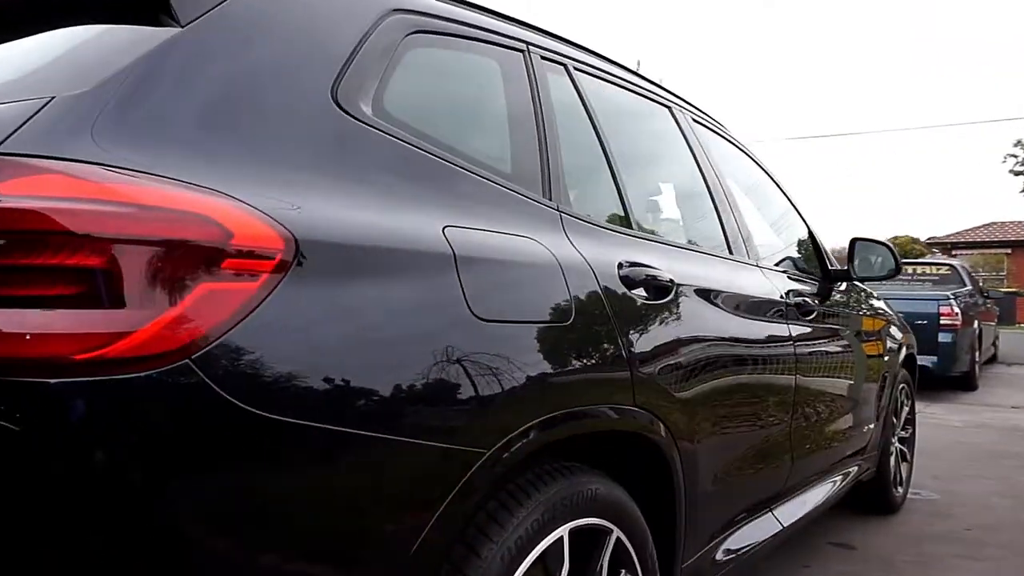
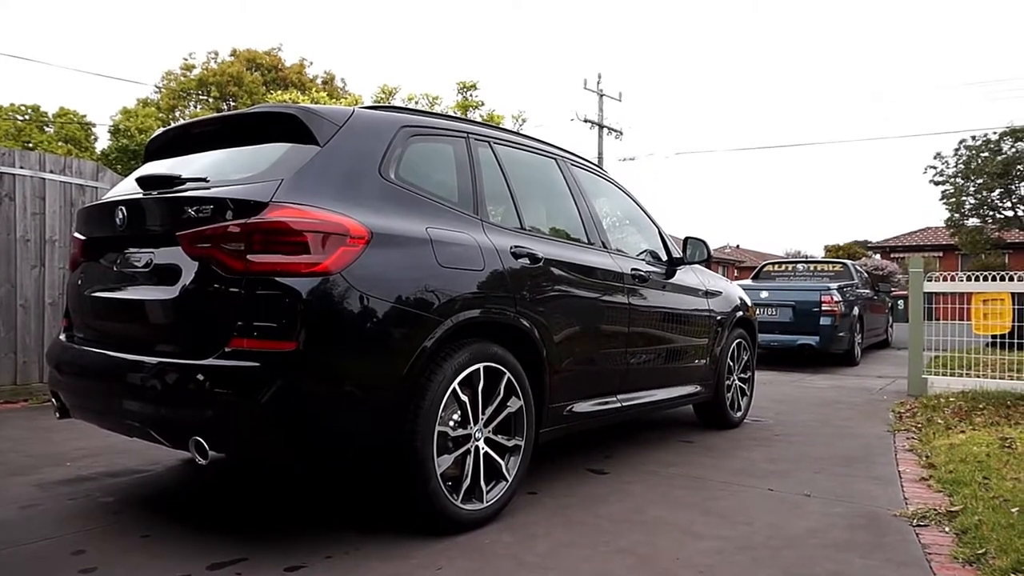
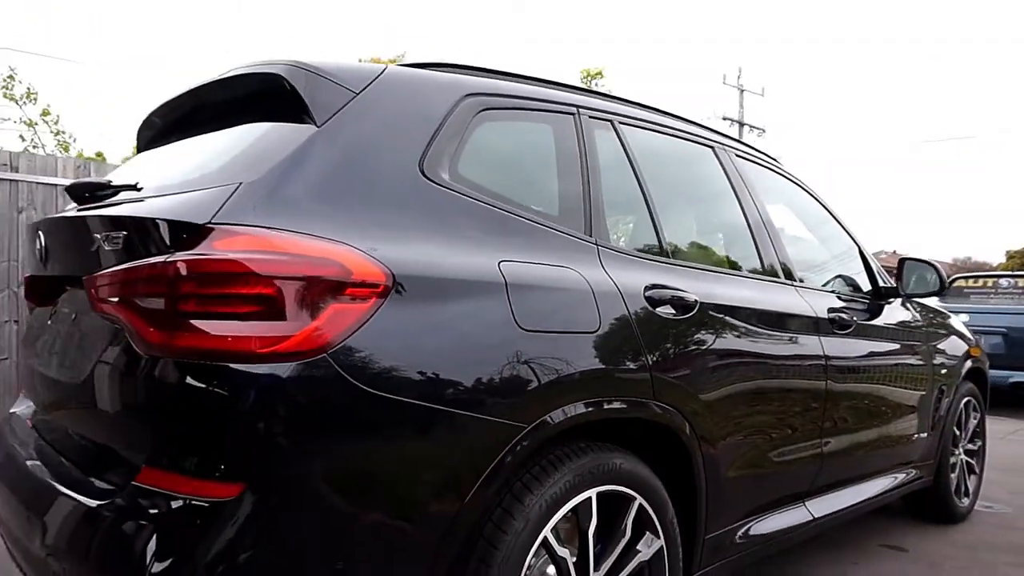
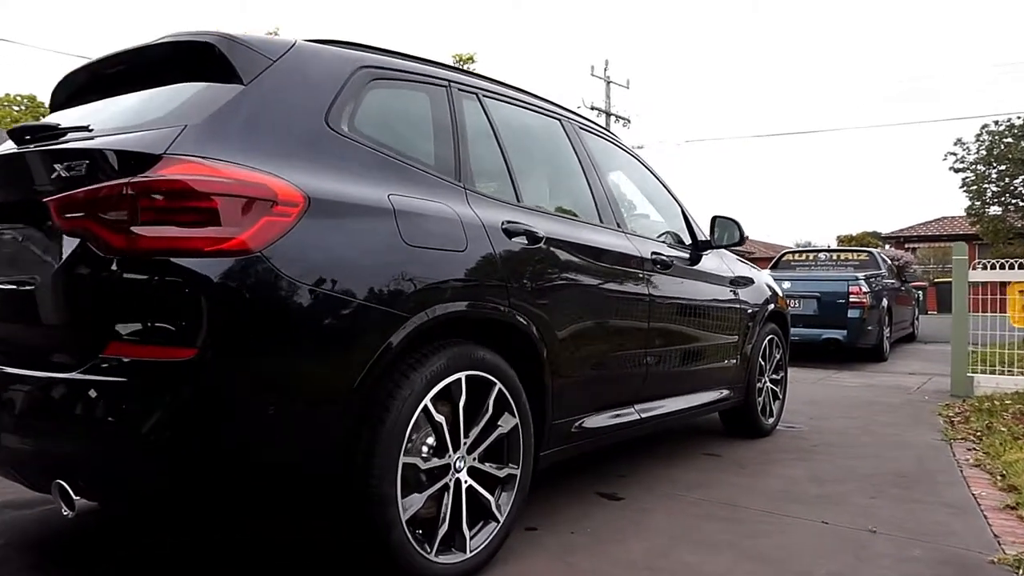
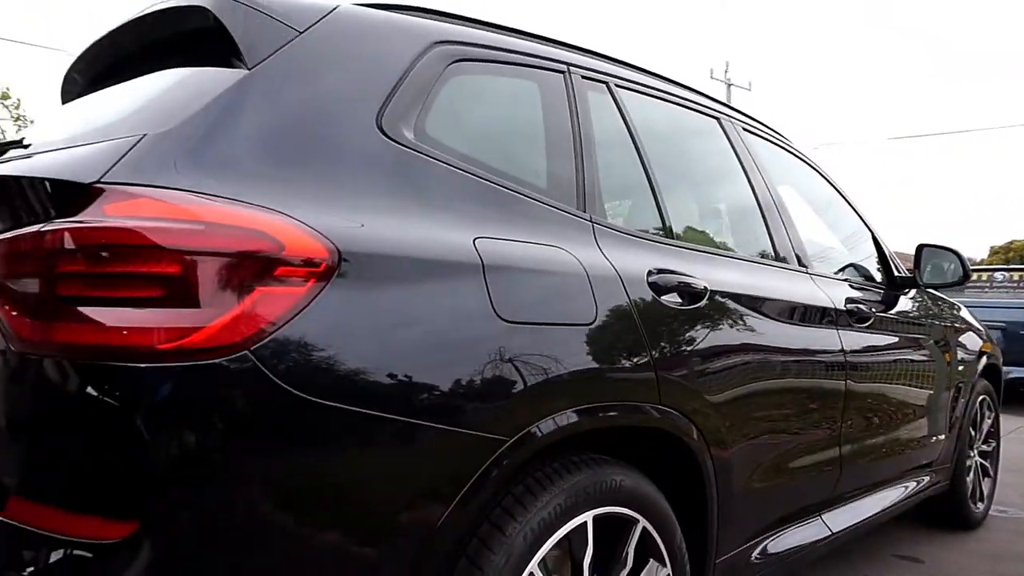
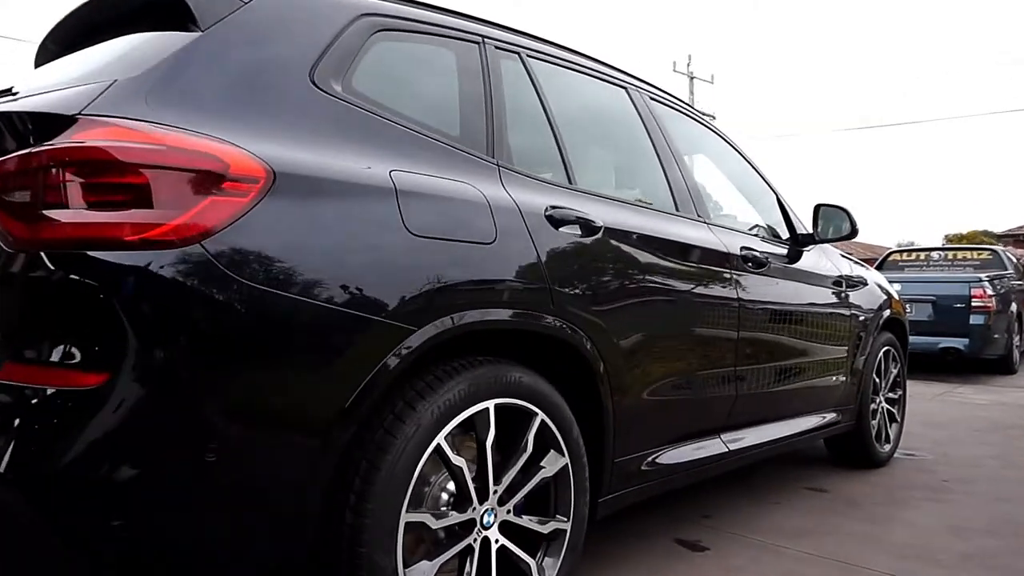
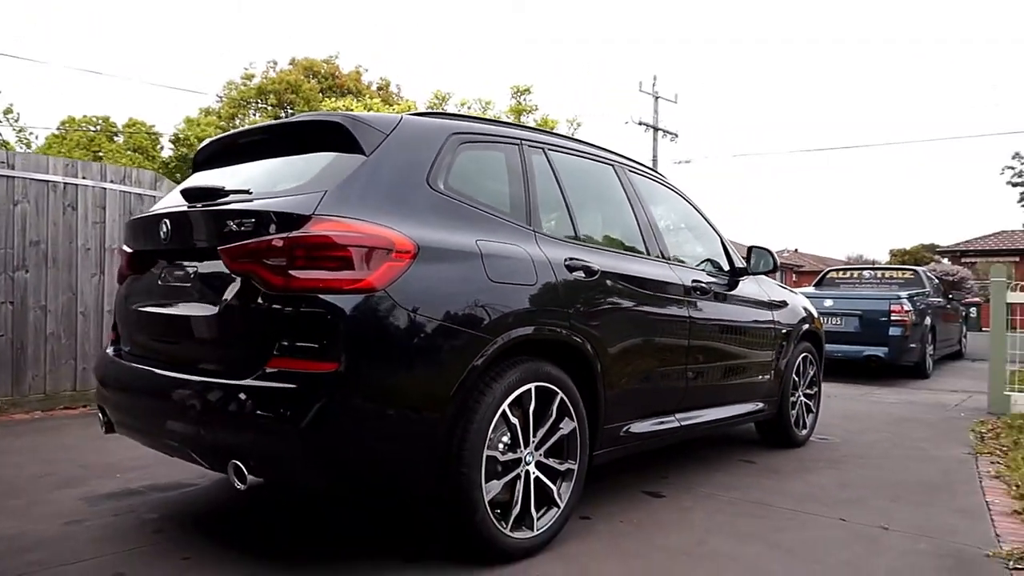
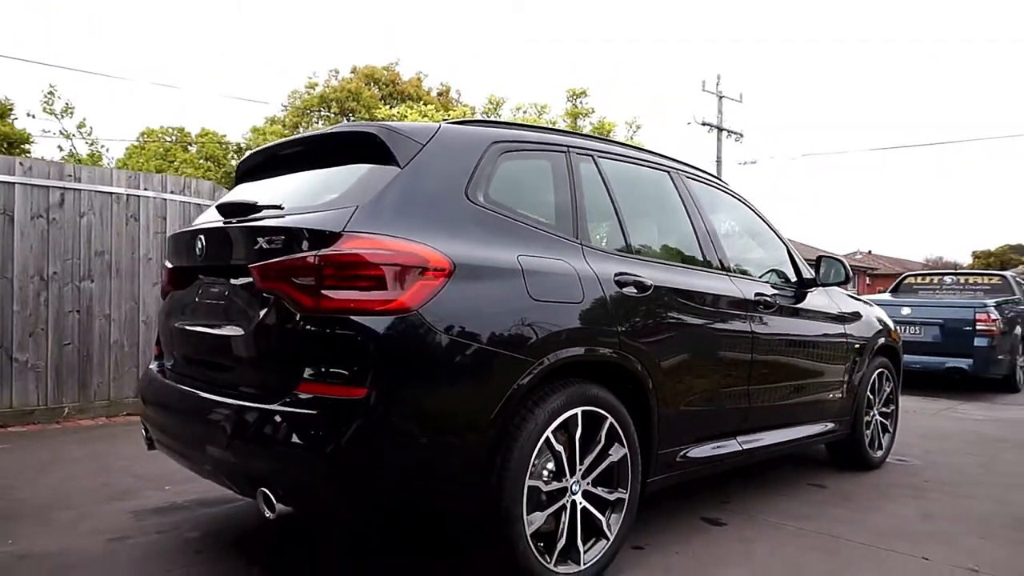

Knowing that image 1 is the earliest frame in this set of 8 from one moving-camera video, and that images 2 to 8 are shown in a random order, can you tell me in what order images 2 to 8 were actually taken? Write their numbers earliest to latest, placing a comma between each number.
5, 3, 8, 7, 2, 4, 6
